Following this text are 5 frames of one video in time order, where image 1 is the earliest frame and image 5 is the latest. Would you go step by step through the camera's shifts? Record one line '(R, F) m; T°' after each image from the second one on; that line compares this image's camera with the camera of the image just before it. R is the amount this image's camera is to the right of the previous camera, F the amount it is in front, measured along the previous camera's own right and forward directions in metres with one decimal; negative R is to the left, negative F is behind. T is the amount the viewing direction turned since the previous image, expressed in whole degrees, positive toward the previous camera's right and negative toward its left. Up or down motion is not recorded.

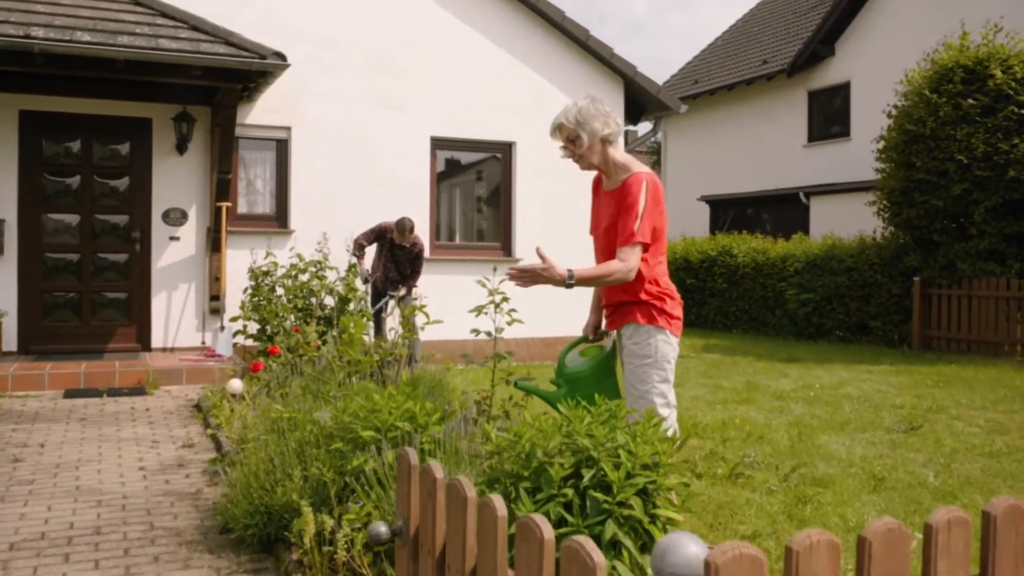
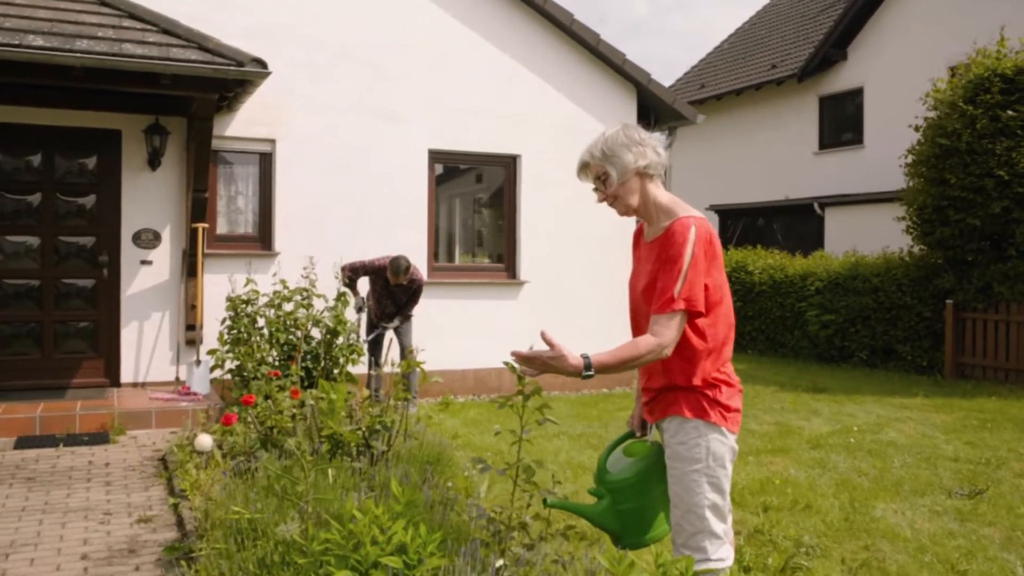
(-0.1, +0.8) m; 0°
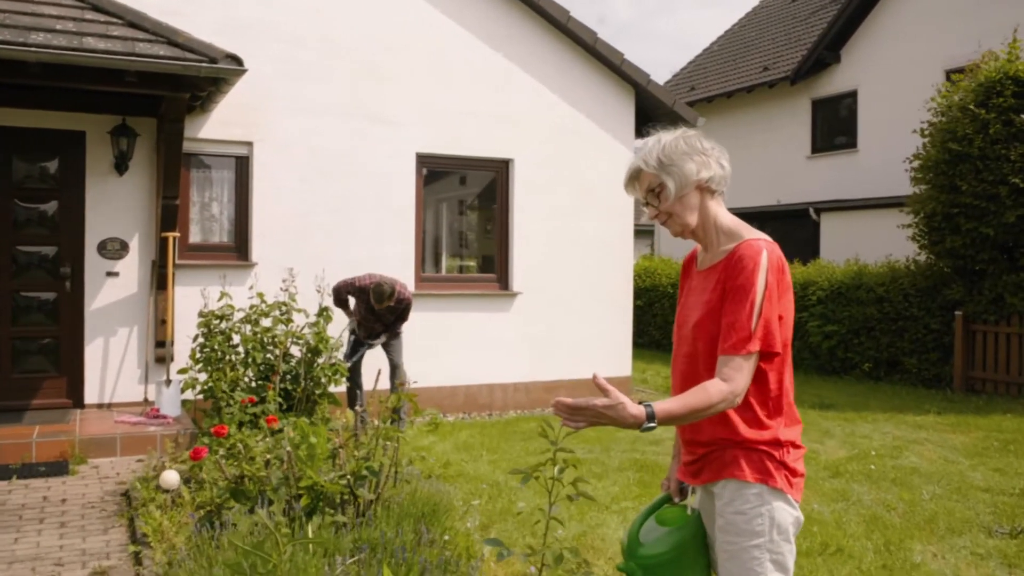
(-0.1, +0.5) m; +1°
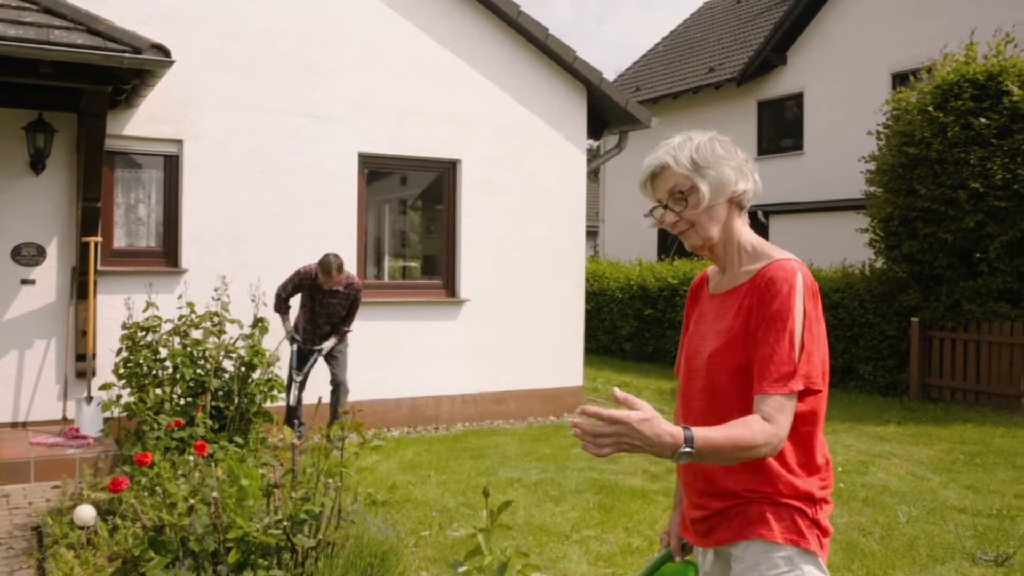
(-0.1, +0.4) m; +3°
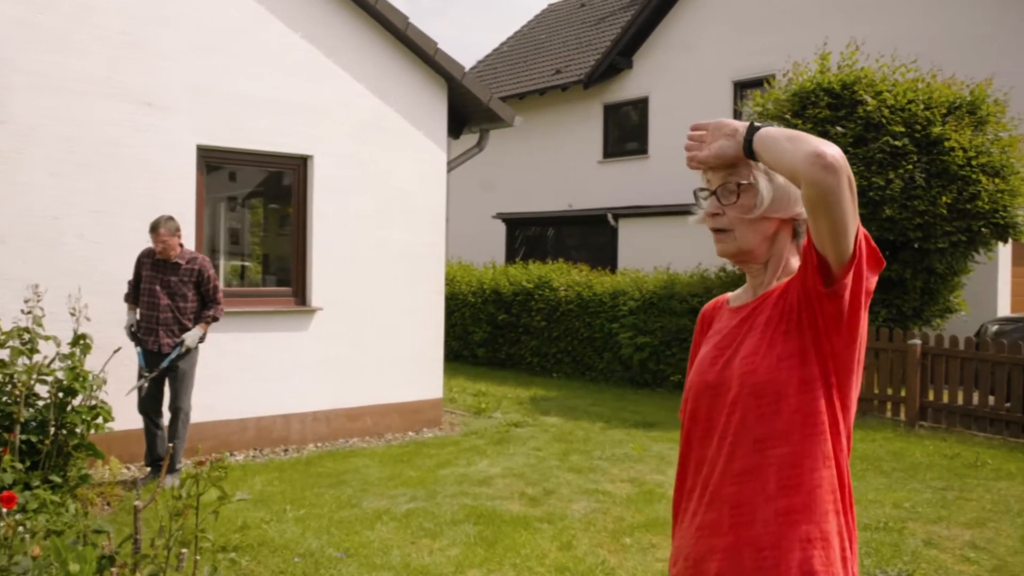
(-0.2, +0.6) m; +10°
